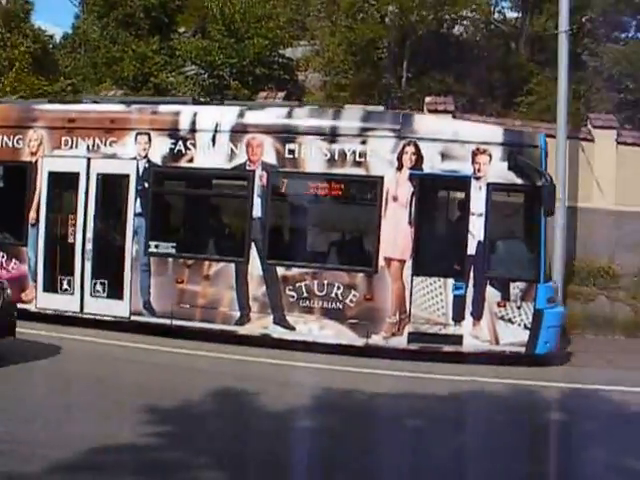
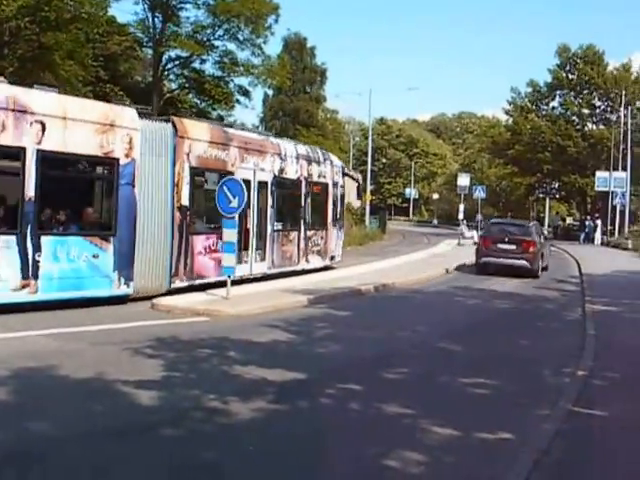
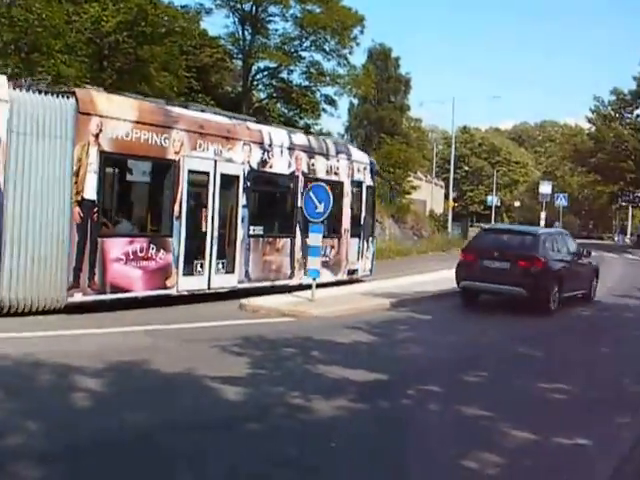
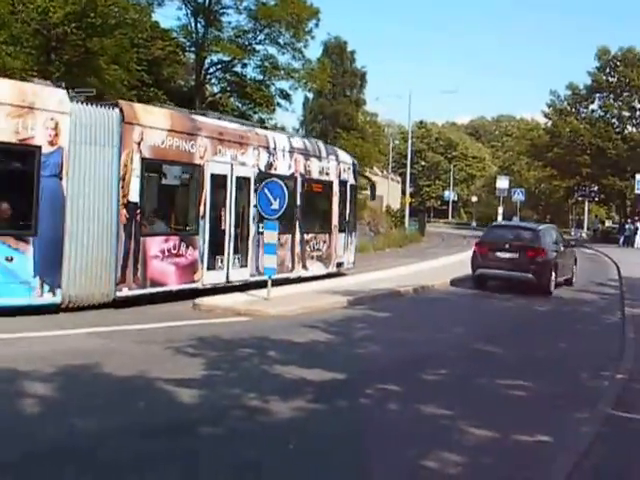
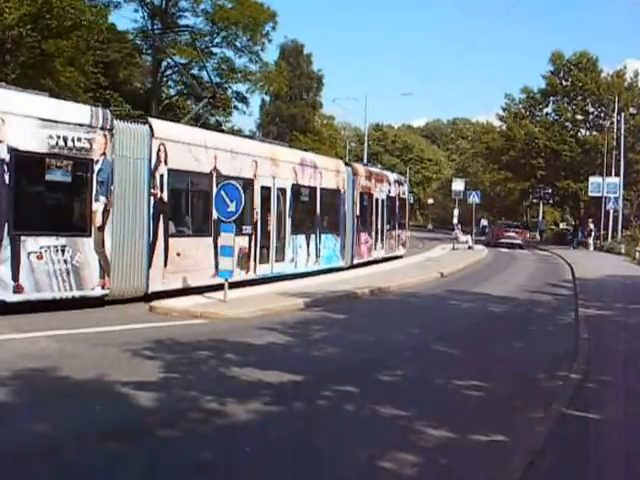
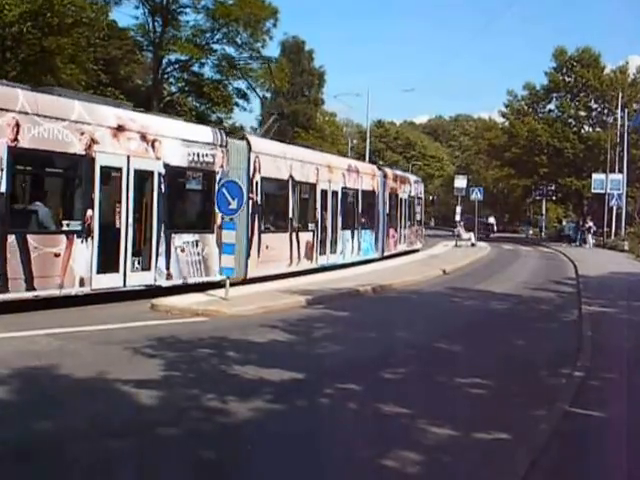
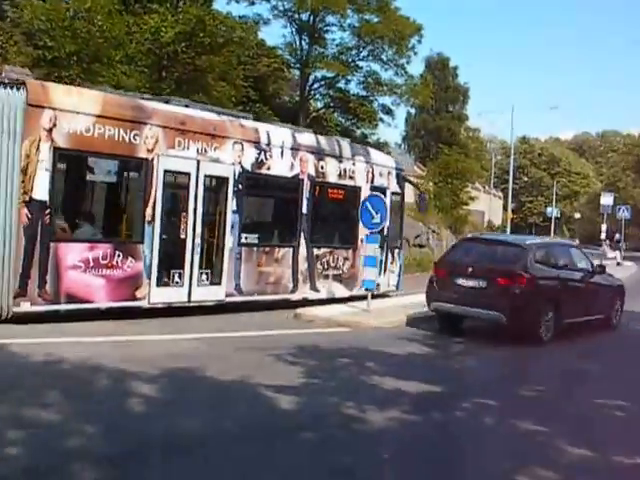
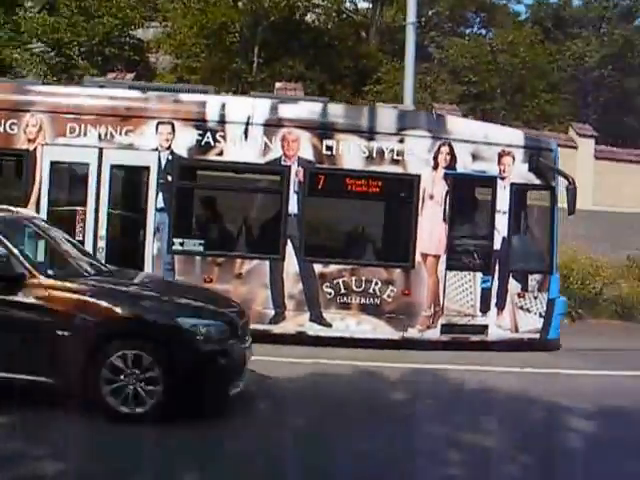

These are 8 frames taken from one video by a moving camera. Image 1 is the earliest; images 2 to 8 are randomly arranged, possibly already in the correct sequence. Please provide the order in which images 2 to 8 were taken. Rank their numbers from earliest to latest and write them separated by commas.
8, 7, 3, 4, 2, 5, 6
